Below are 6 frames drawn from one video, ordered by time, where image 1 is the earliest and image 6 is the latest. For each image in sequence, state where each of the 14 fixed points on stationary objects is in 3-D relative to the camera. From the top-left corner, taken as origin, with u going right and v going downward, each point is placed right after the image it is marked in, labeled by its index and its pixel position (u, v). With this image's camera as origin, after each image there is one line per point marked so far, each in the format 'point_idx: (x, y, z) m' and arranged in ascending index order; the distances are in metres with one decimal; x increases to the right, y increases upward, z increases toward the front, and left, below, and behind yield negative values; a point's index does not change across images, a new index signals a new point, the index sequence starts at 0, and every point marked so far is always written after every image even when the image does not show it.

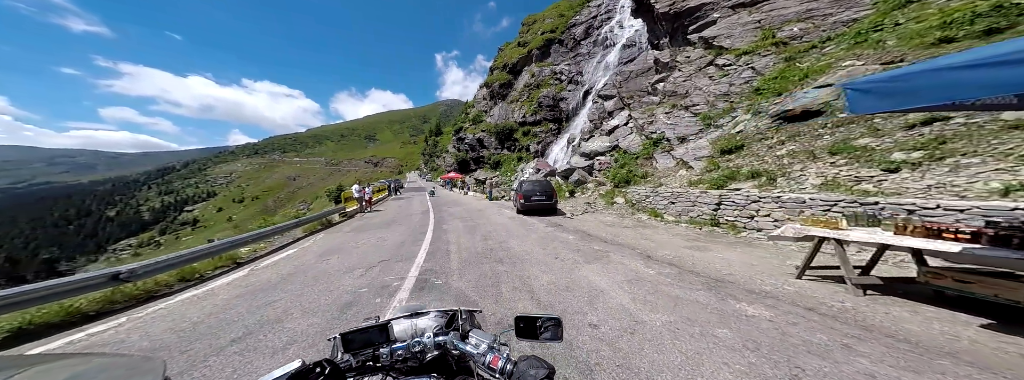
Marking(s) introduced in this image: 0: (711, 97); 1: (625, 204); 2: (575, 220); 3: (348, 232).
0: (+11.9, +5.4, +14.6) m
1: (+6.0, -1.0, +13.1) m
2: (+3.1, -1.5, +12.1) m
3: (-7.5, -2.0, +11.6) m
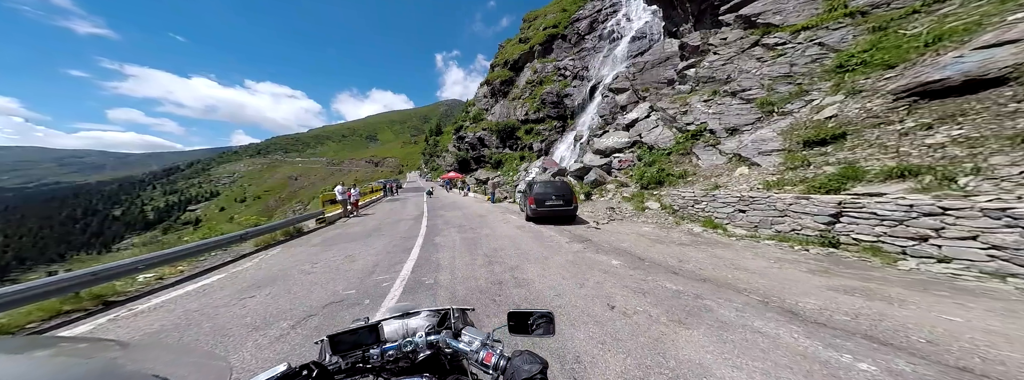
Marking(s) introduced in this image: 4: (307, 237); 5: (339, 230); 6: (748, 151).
0: (+12.4, +5.3, +12.1) m
1: (+6.5, -1.1, +10.5) m
2: (+3.5, -1.6, +9.6) m
3: (-7.1, -2.0, +9.1) m
4: (-8.6, -2.0, +10.4) m
5: (-8.6, -2.0, +12.5) m
6: (+9.1, +1.5, +9.6) m
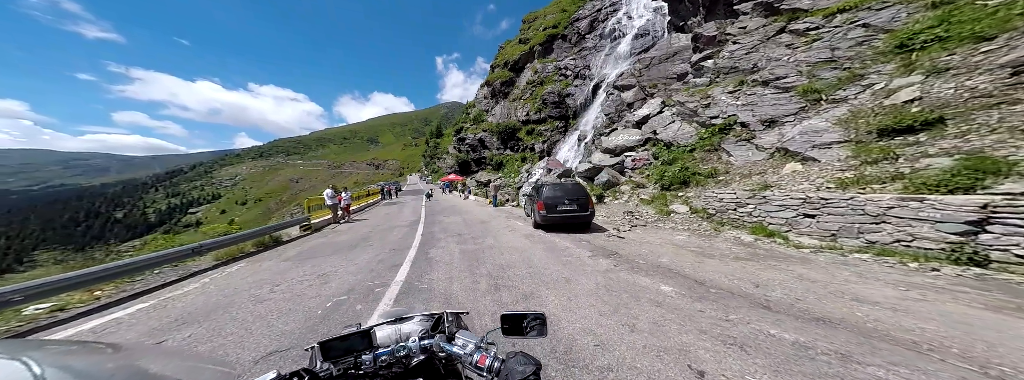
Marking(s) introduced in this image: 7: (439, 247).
0: (+12.6, +5.3, +10.7) m
1: (+6.8, -1.1, +9.1) m
2: (+3.8, -1.6, +8.1) m
3: (-6.8, -2.1, +7.6) m
4: (-8.3, -2.1, +8.9) m
5: (-8.4, -2.2, +11.0) m
6: (+9.4, +1.5, +8.2) m
7: (-2.6, -2.1, +9.0) m
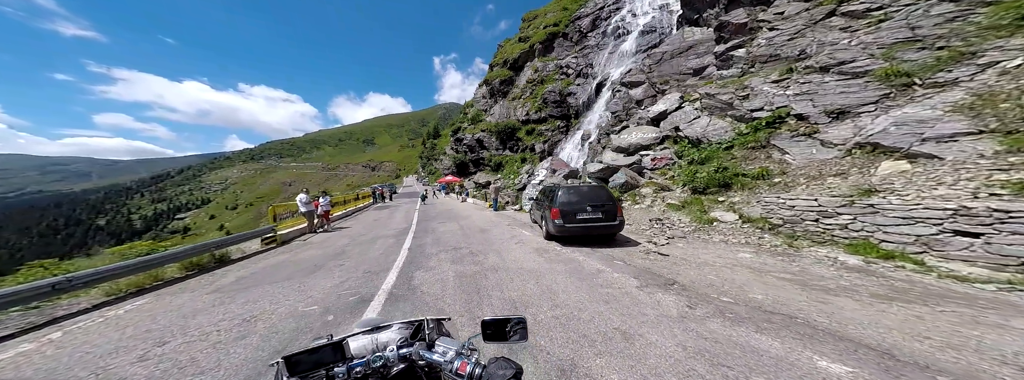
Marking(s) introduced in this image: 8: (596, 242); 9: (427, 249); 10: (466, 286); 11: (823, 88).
0: (+13.0, +5.1, +8.9) m
1: (+7.1, -1.2, +7.2) m
2: (+4.1, -1.7, +6.1) m
3: (-6.5, -2.2, +5.5) m
4: (-8.0, -2.2, +6.8) m
5: (-8.1, -2.2, +8.9) m
6: (+9.7, +1.3, +6.3) m
7: (-2.3, -2.2, +7.0) m
8: (+3.0, -1.8, +8.9) m
9: (-3.1, -2.1, +9.1) m
10: (-1.1, -2.1, +5.6) m
11: (+11.4, +3.8, +9.2) m
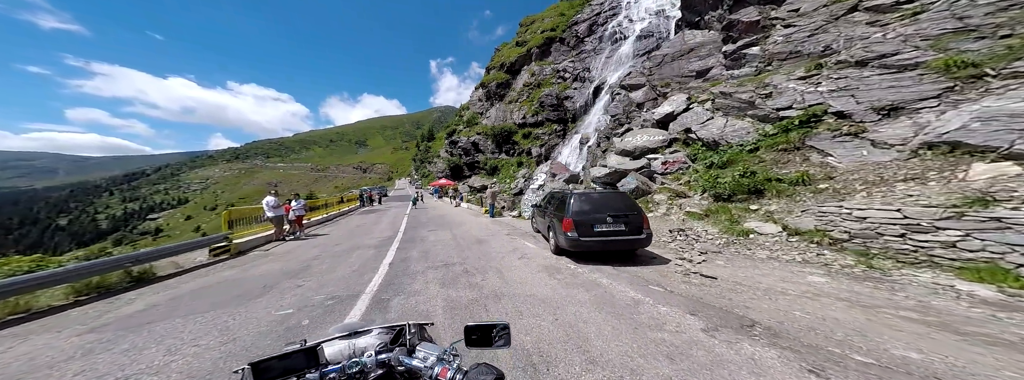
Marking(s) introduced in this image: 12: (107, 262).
0: (+13.1, +4.9, +8.0) m
1: (+7.2, -1.4, +5.9) m
2: (+4.3, -1.8, +4.8) m
3: (-6.3, -2.2, +3.8) m
4: (-7.8, -2.2, +5.1) m
5: (-8.0, -2.3, +7.1) m
6: (+9.9, +1.2, +5.2) m
7: (-2.1, -2.2, +5.4) m
8: (+3.1, -2.0, +7.5) m
9: (-3.0, -2.2, +7.6) m
10: (-0.9, -2.2, +4.1) m
11: (+11.6, +3.5, +8.2) m
12: (-8.8, -1.6, +5.4) m
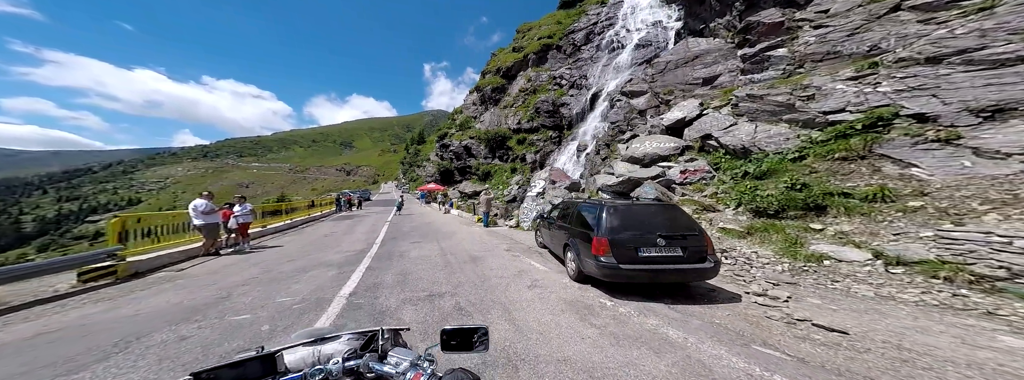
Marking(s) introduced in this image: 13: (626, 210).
0: (+13.6, +4.3, +6.8) m
1: (+7.6, -1.7, +4.2) m
2: (+4.7, -2.0, +3.0) m
3: (-5.8, -1.9, +1.5) m
4: (-7.4, -1.9, +2.7) m
5: (-7.7, -2.1, +4.7) m
6: (+10.4, +0.8, +3.7) m
7: (-1.8, -2.2, +3.3) m
8: (+3.4, -2.2, +5.6) m
9: (-2.7, -2.2, +5.4) m
10: (-0.5, -2.1, +2.0) m
11: (+12.0, +3.0, +6.9) m
12: (-8.5, -1.3, +3.0) m
13: (+3.0, -0.3, +5.7) m
